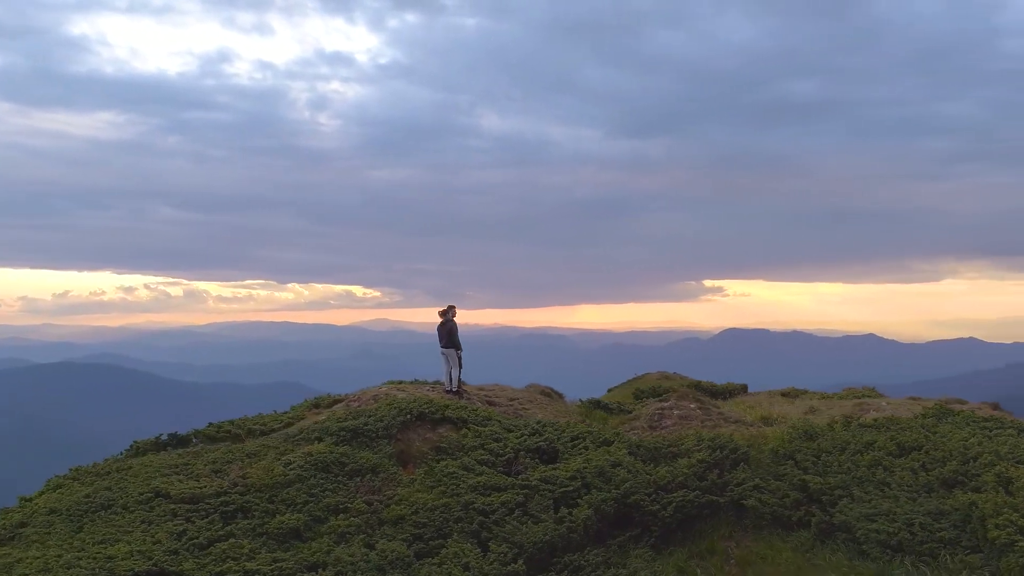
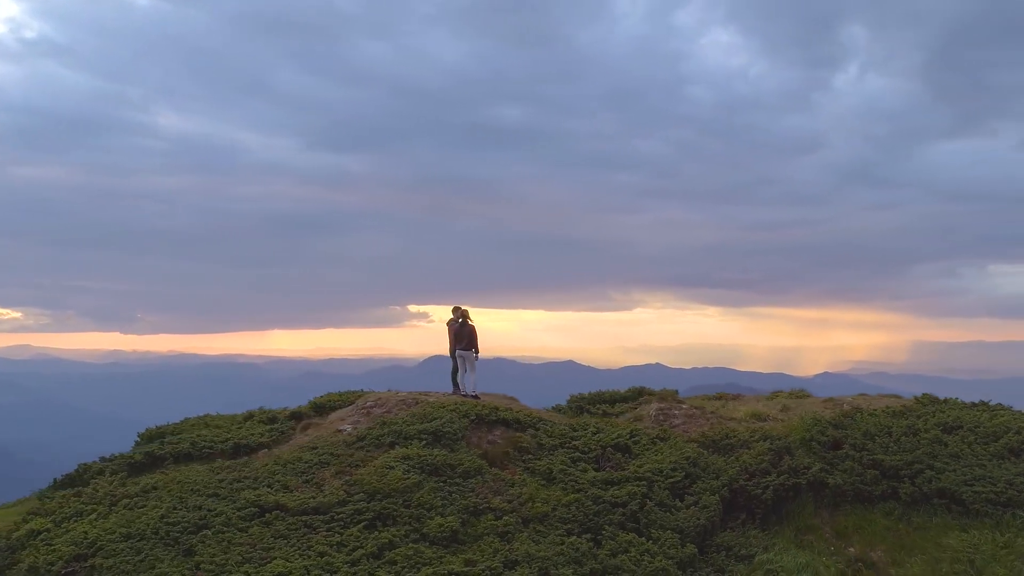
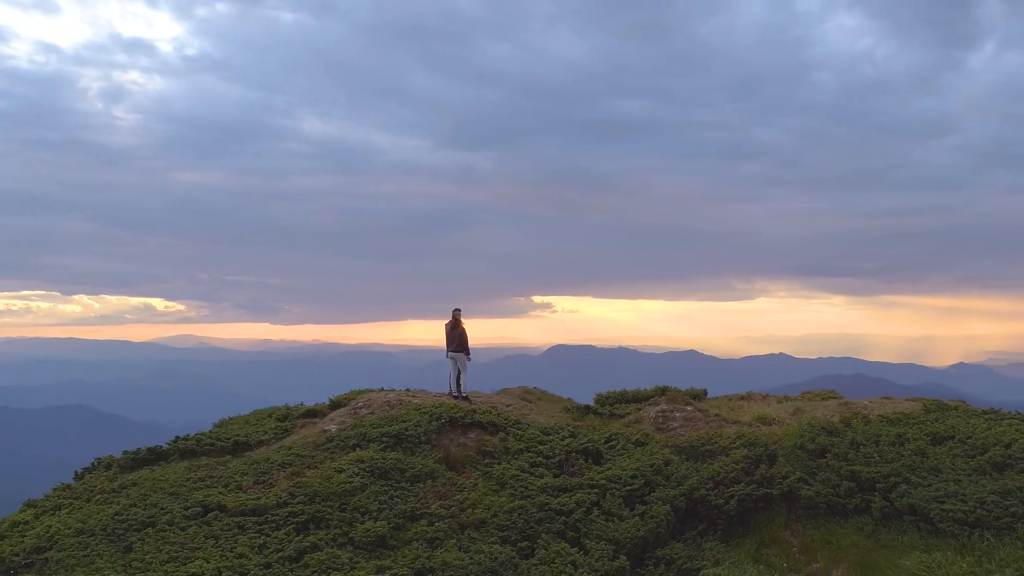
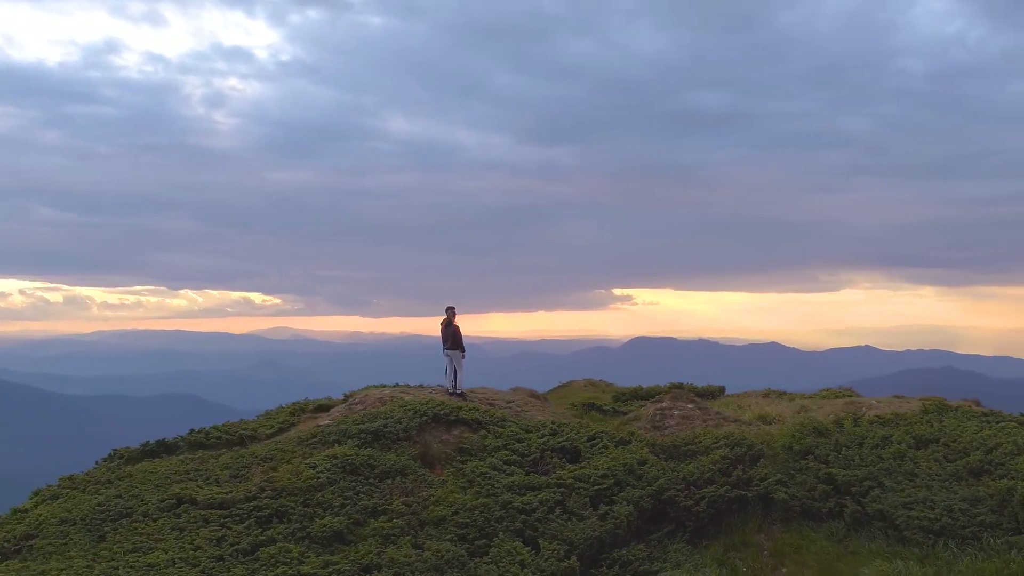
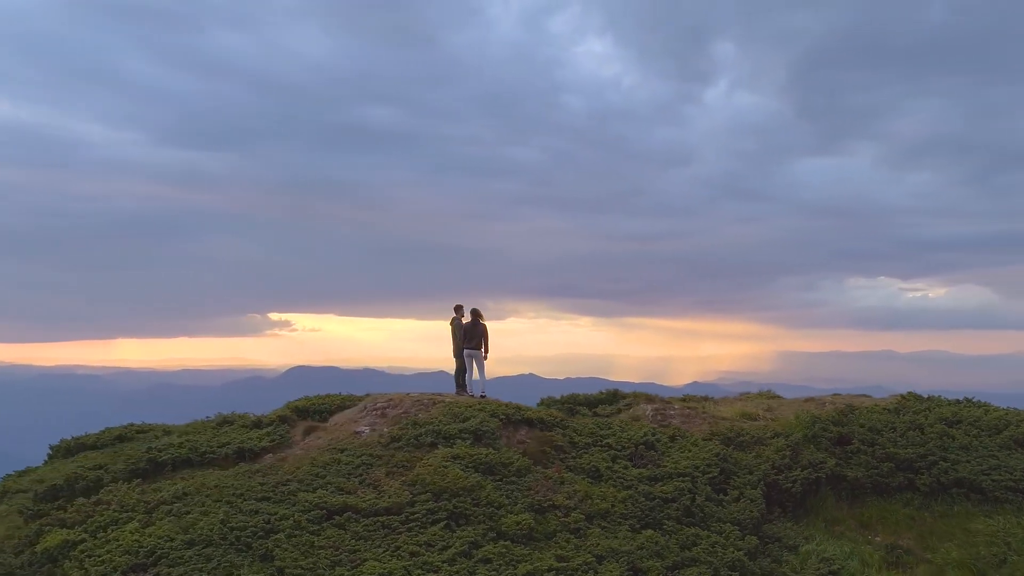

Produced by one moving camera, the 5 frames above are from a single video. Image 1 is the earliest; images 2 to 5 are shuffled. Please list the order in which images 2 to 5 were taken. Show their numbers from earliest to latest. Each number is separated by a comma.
4, 3, 2, 5
